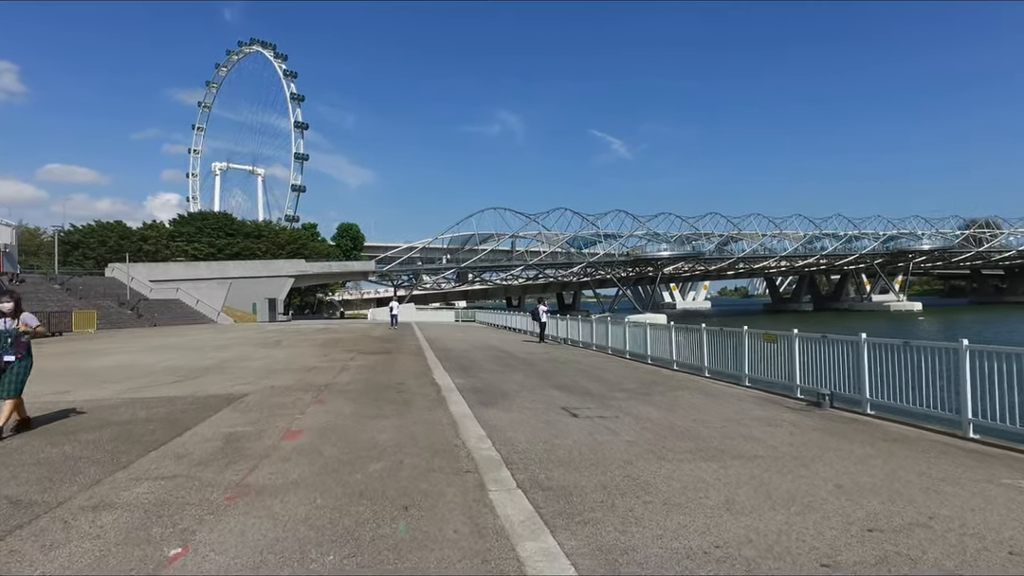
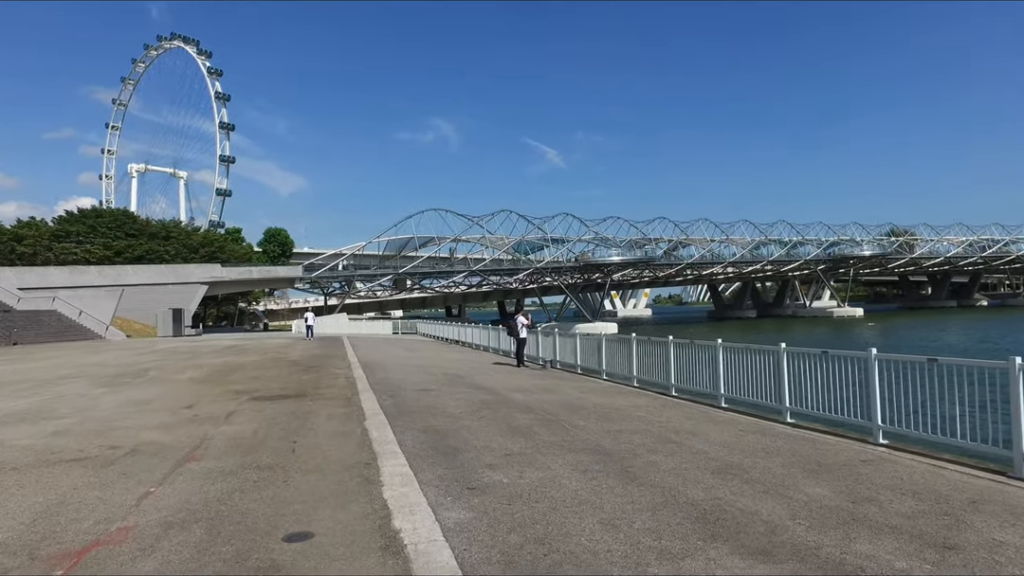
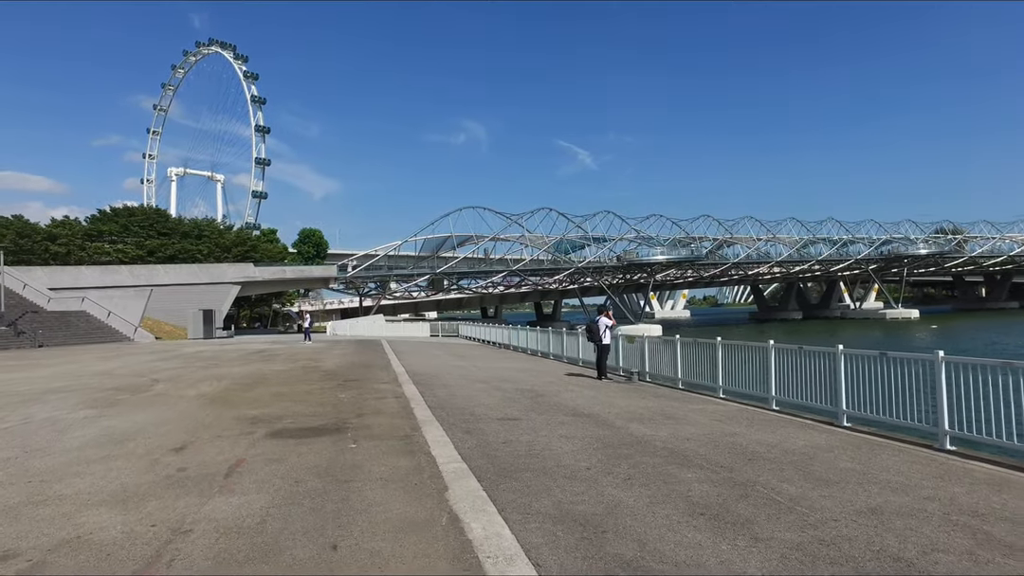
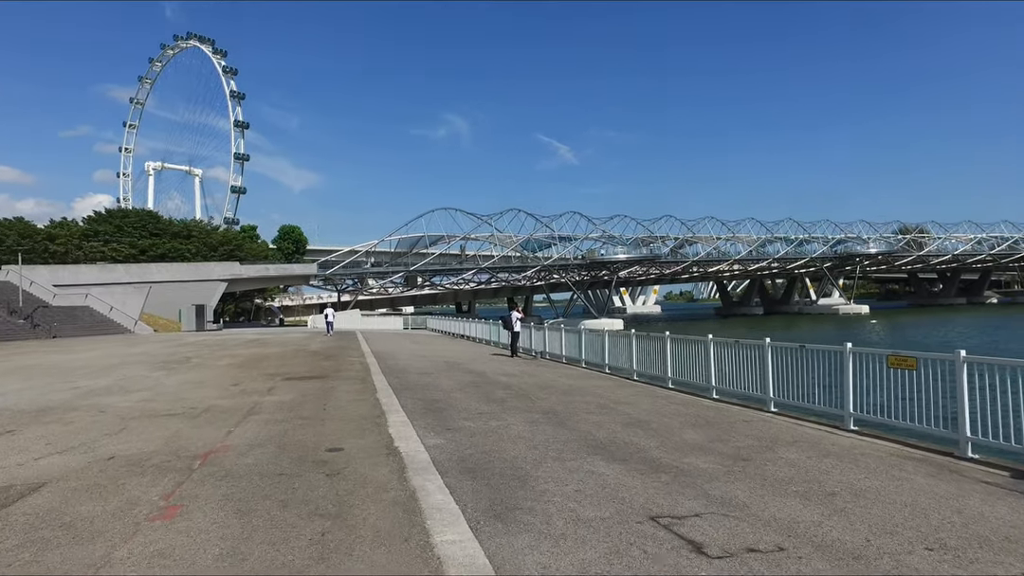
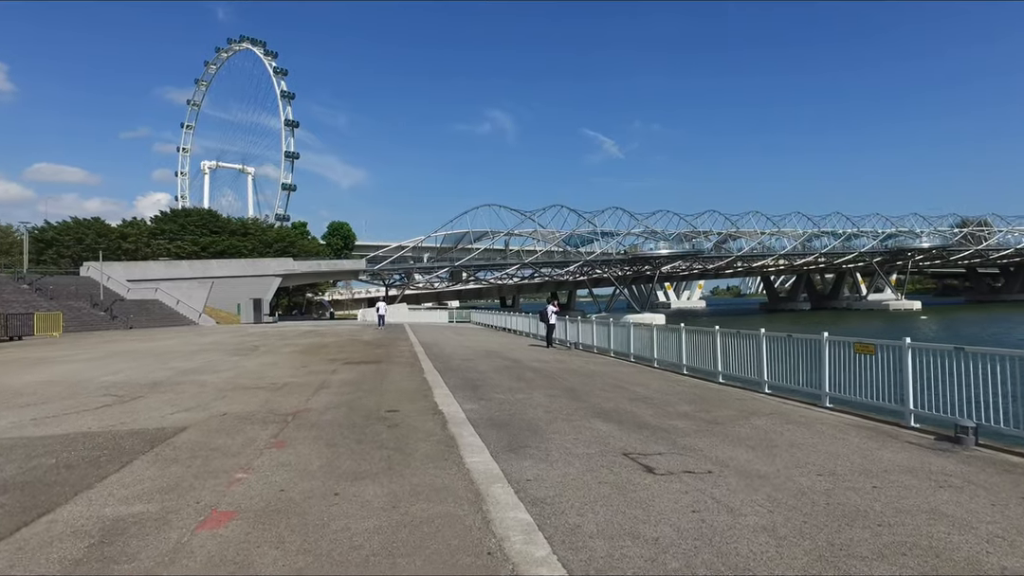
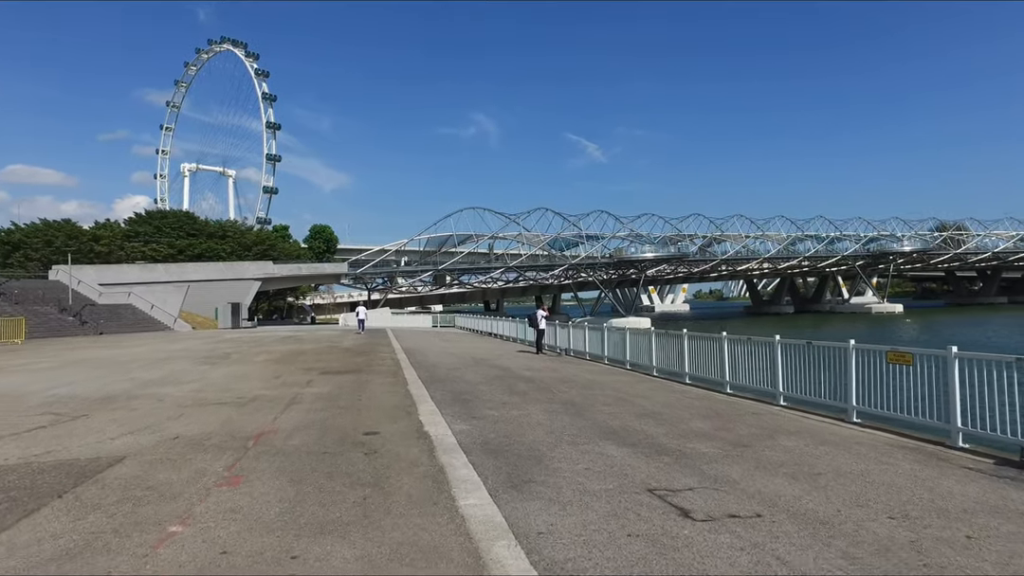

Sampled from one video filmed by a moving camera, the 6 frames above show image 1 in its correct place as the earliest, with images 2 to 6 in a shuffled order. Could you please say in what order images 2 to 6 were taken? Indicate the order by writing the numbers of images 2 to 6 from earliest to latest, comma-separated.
5, 6, 4, 2, 3
